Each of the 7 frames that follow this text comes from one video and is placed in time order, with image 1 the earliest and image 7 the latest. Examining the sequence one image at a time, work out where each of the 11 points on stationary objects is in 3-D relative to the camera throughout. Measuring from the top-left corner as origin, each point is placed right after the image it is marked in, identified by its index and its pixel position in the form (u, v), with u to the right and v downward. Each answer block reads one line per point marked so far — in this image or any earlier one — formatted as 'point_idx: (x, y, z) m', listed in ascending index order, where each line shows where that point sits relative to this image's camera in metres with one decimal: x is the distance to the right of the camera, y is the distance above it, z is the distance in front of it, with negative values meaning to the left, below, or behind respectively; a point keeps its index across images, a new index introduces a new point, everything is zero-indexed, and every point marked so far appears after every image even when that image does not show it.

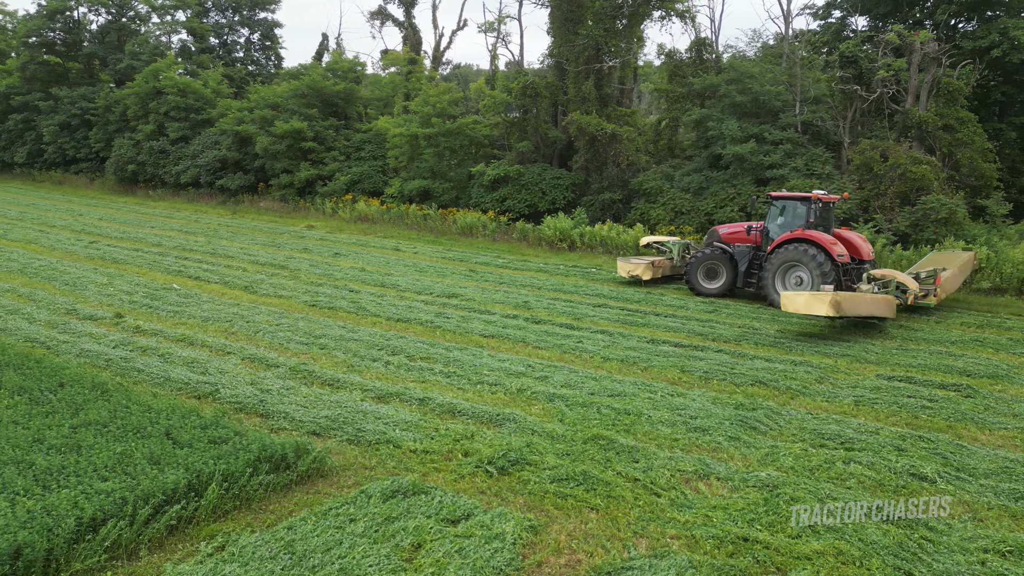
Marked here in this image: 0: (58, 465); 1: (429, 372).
0: (-1.9, -0.8, +3.3) m
1: (-0.6, -0.6, +5.5) m
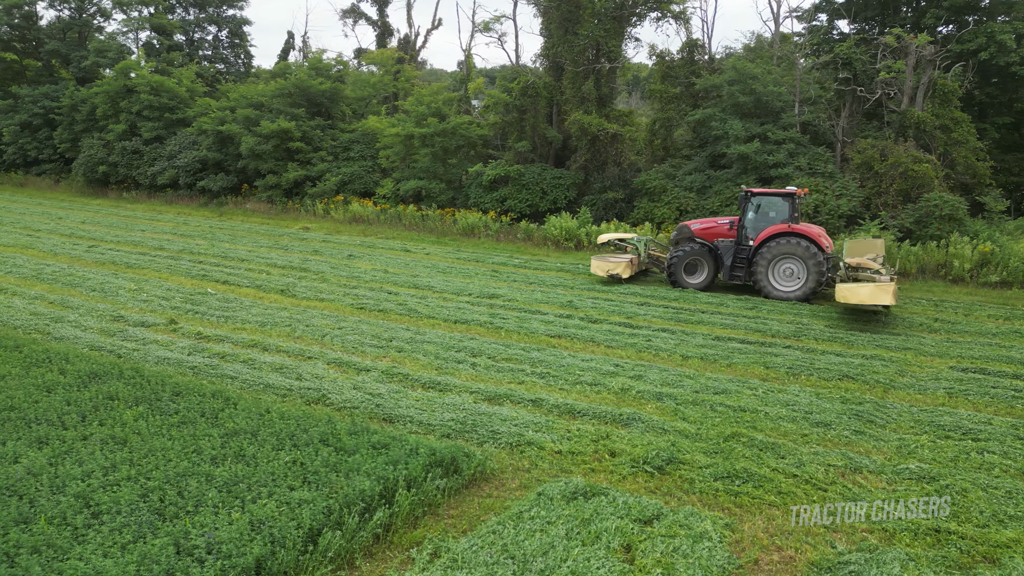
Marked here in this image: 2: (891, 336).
0: (-1.1, -0.8, +3.2) m
1: (+0.1, -0.6, +5.5) m
2: (+3.6, -0.4, +7.2) m
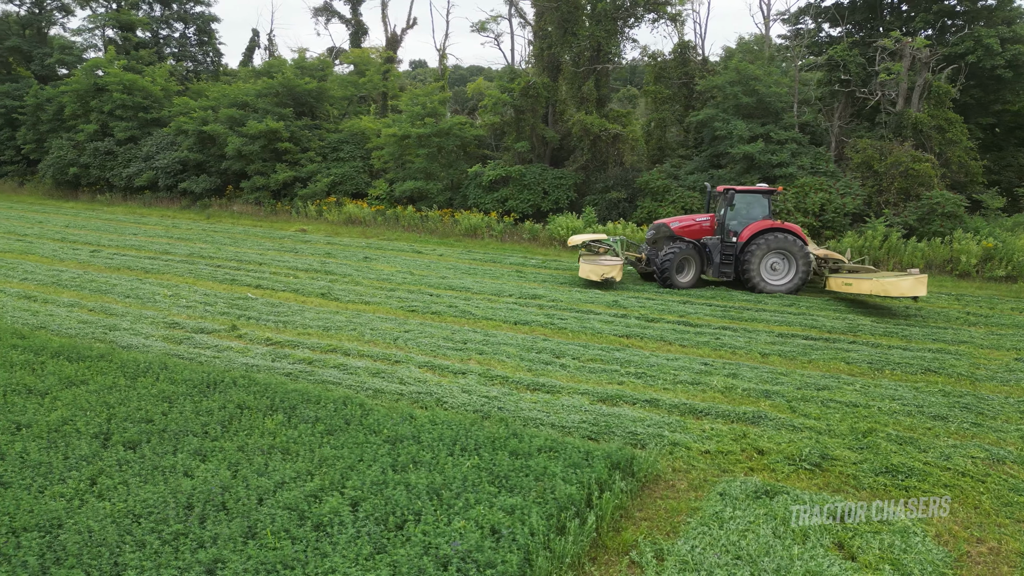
0: (-0.3, -0.8, +3.2) m
1: (+0.8, -0.6, +5.5) m
2: (+4.2, -0.4, +7.4) m
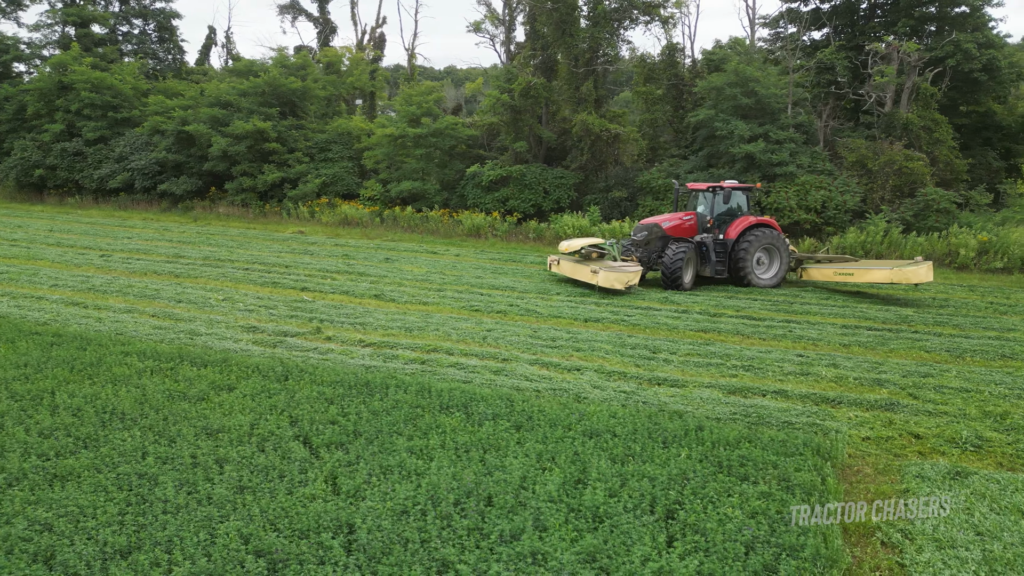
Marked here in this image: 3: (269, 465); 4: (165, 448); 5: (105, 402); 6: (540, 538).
0: (+0.7, -0.8, +3.3) m
1: (+1.6, -0.6, +5.6) m
2: (+4.8, -0.3, +7.8) m
3: (-1.0, -0.8, +3.3) m
4: (-1.6, -0.7, +3.4) m
5: (-2.1, -0.6, +4.0) m
6: (+0.1, -0.9, +2.7) m
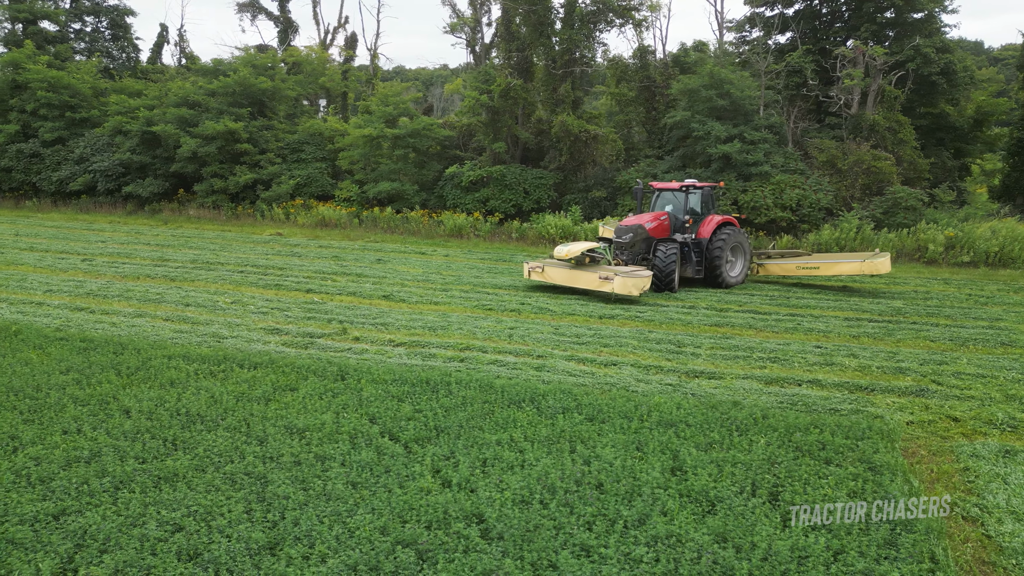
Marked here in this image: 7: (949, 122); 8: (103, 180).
0: (+1.1, -0.8, +3.4) m
1: (+1.8, -0.5, +5.9) m
2: (+4.9, -0.2, +8.2) m
3: (-0.6, -0.8, +3.3) m
4: (-1.2, -0.7, +3.5) m
5: (-1.8, -0.6, +4.0) m
6: (+0.6, -0.9, +2.8) m
7: (+9.9, +3.8, +17.2) m
8: (-9.8, +2.6, +18.2) m
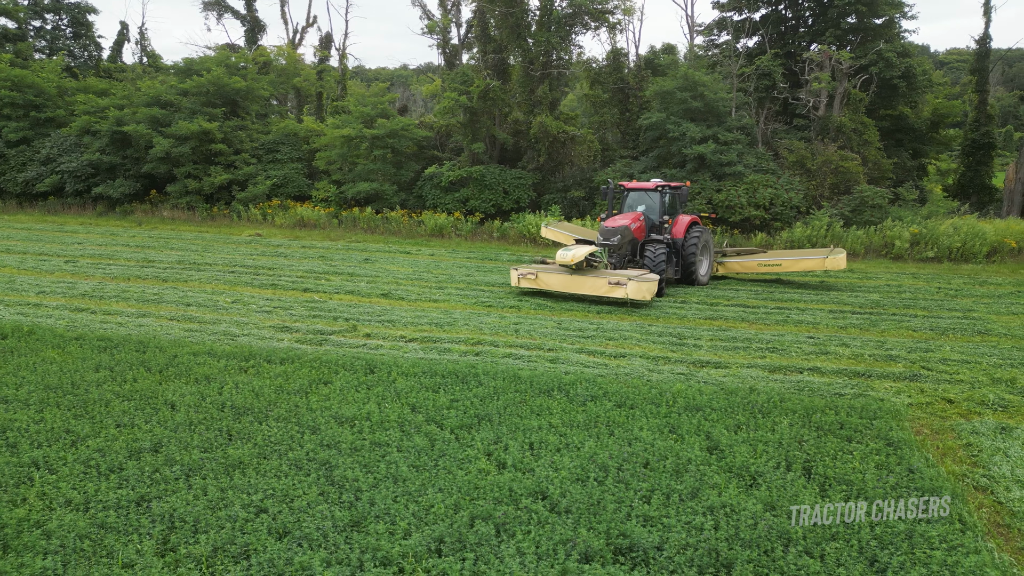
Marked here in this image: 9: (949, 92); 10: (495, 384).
0: (+1.3, -0.7, +3.7) m
1: (+1.9, -0.5, +6.1) m
2: (+4.9, -0.2, +8.7) m
3: (-0.4, -0.7, +3.5) m
4: (-0.9, -0.7, +3.6) m
5: (-1.6, -0.6, +4.1) m
6: (+0.8, -0.8, +3.0) m
7: (+9.3, +3.9, +17.8) m
8: (-10.3, +2.5, +17.9) m
9: (+11.5, +5.2, +20.0) m
10: (-0.1, -0.6, +4.5) m
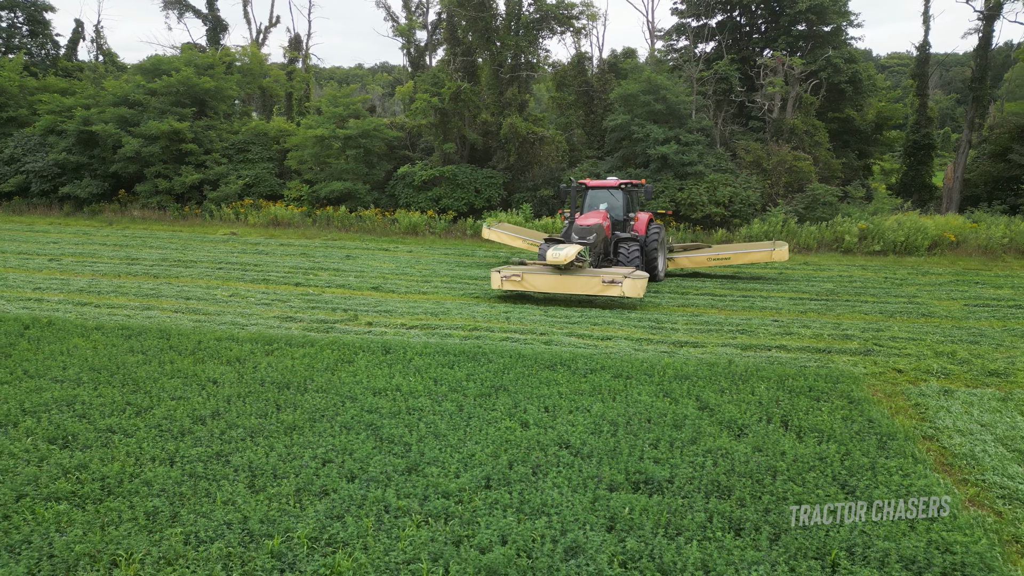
0: (+1.4, -0.6, +4.3) m
1: (+1.9, -0.4, +6.8) m
2: (+4.7, 0.0, +9.5) m
3: (-0.3, -0.6, +4.0) m
4: (-0.8, -0.6, +4.0) m
5: (-1.5, -0.5, +4.5) m
6: (+0.9, -0.7, +3.6) m
7: (+8.5, +4.0, +18.9) m
8: (-11.1, +2.5, +17.7) m
9: (+10.6, +5.3, +21.1) m
10: (-0.1, -0.5, +5.0) m
